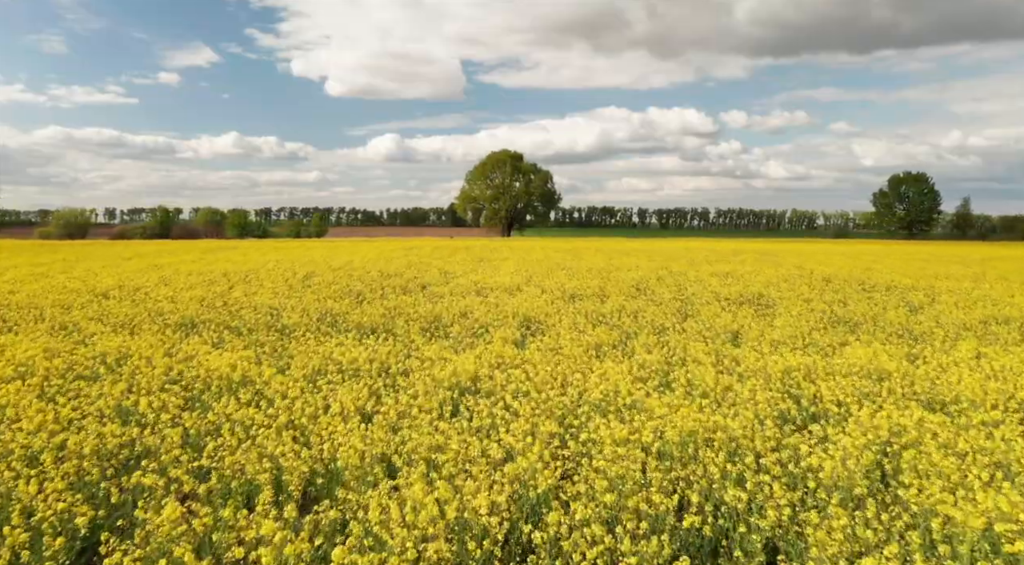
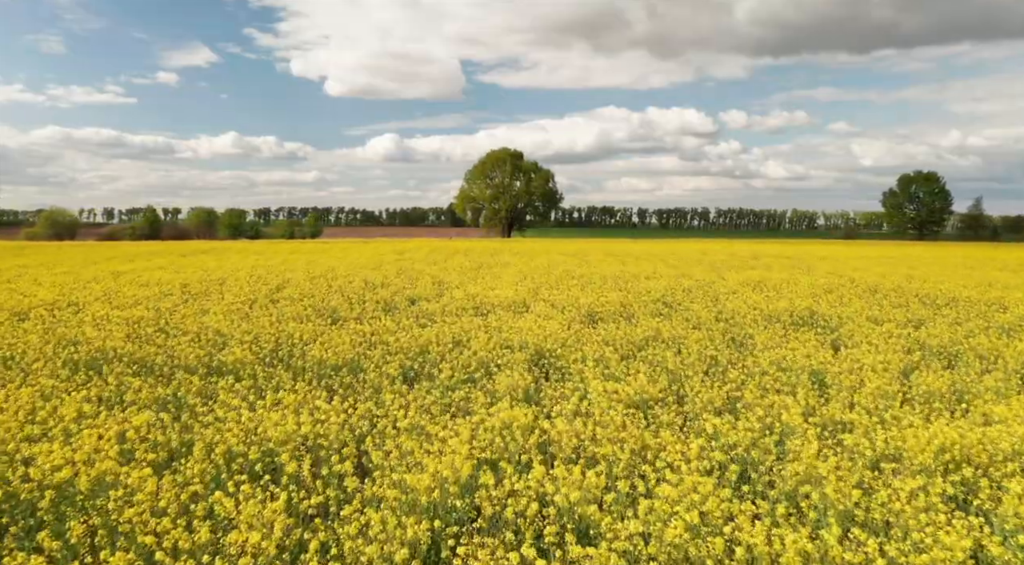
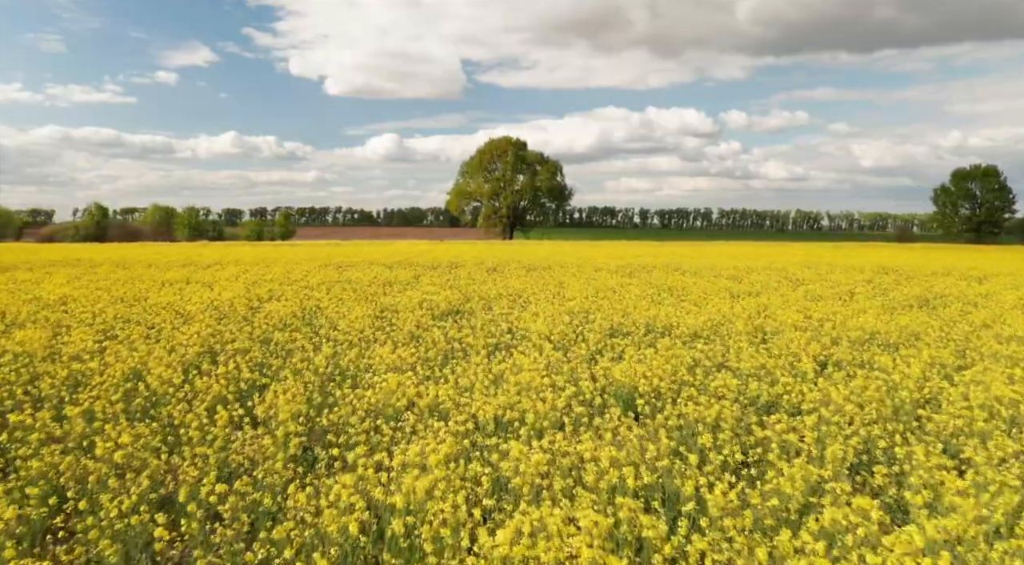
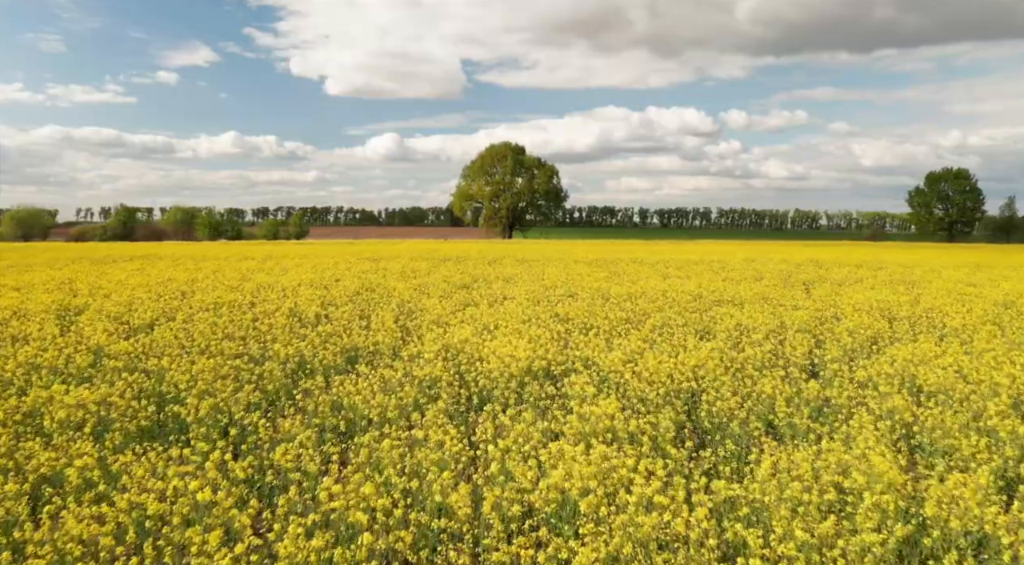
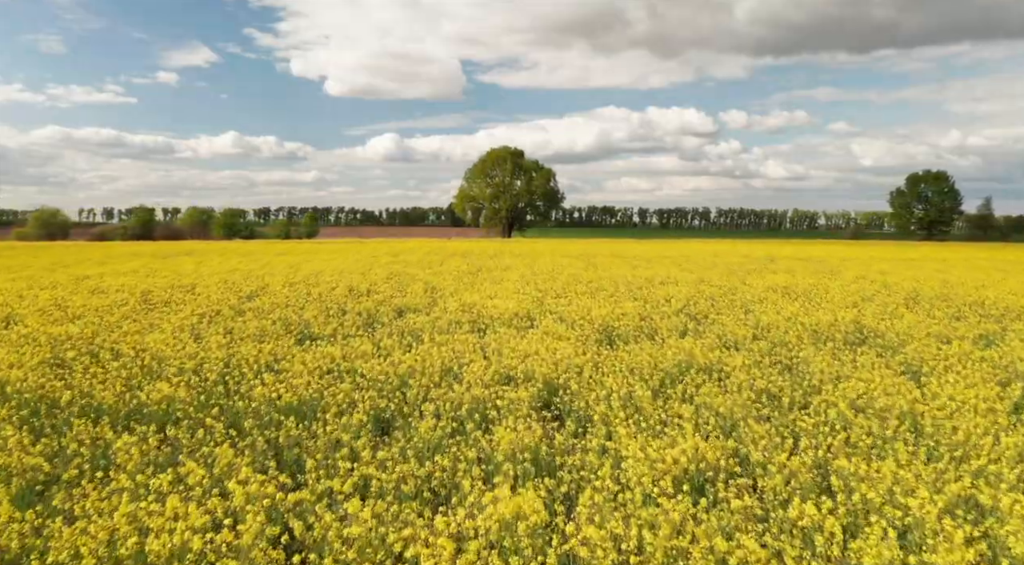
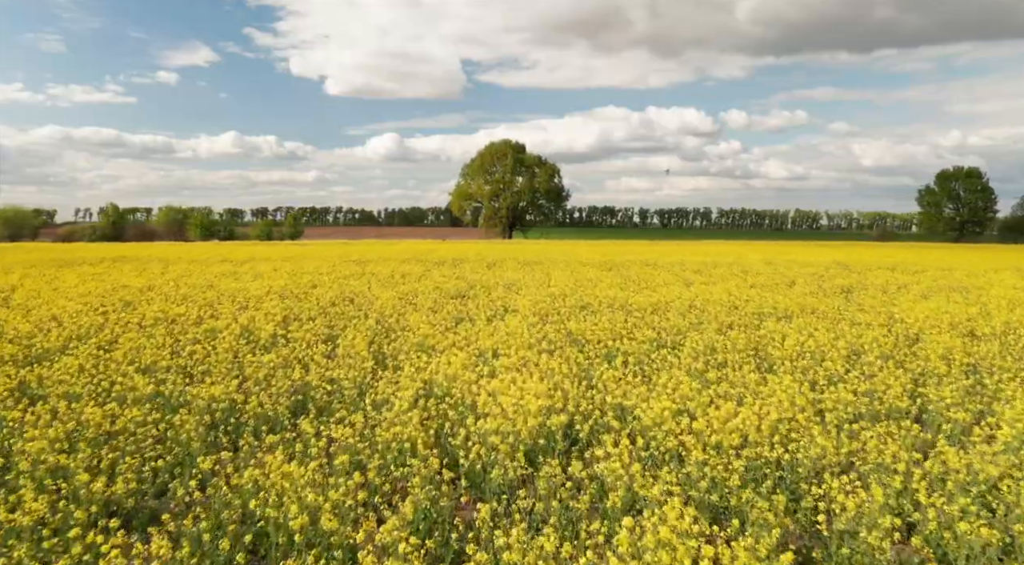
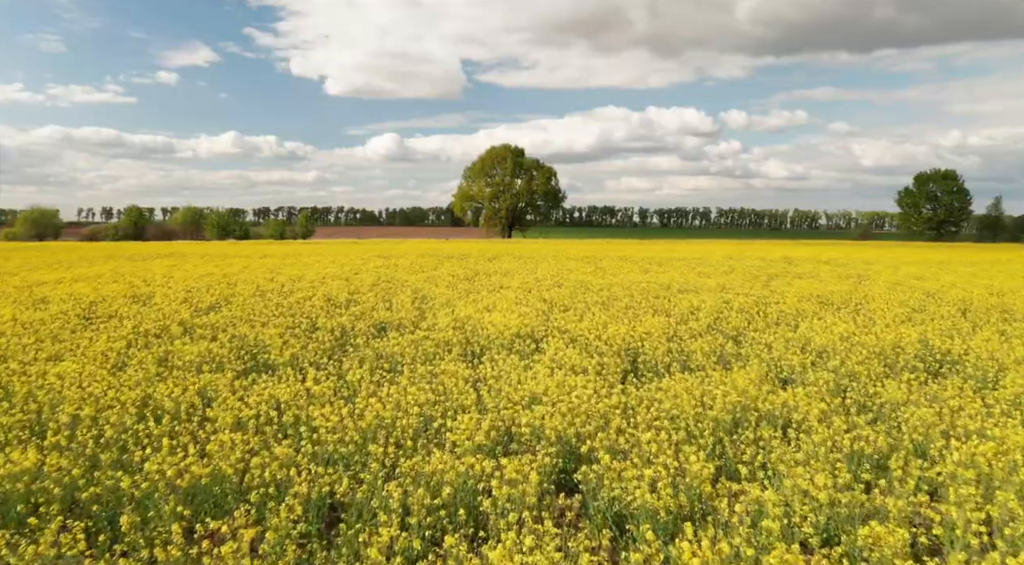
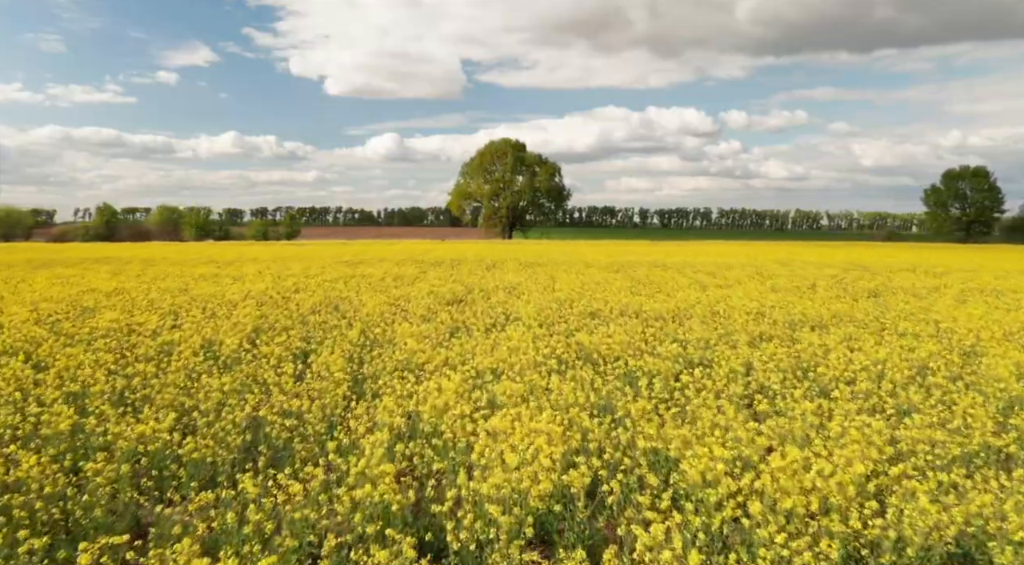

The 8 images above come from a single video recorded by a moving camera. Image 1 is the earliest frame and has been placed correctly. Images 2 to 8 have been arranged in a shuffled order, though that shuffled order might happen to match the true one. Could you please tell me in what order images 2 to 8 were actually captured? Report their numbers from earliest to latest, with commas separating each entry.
2, 5, 7, 4, 6, 8, 3
